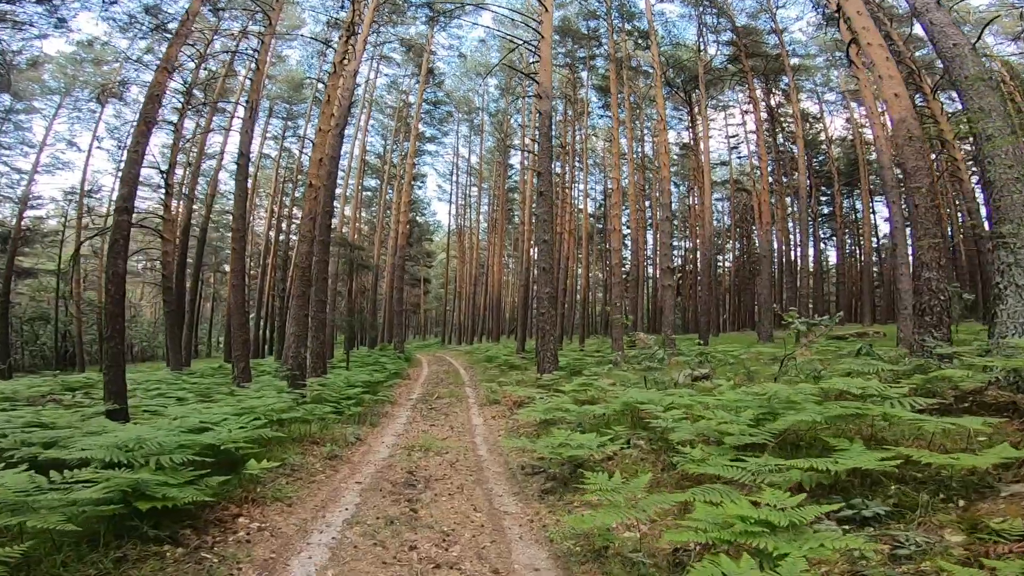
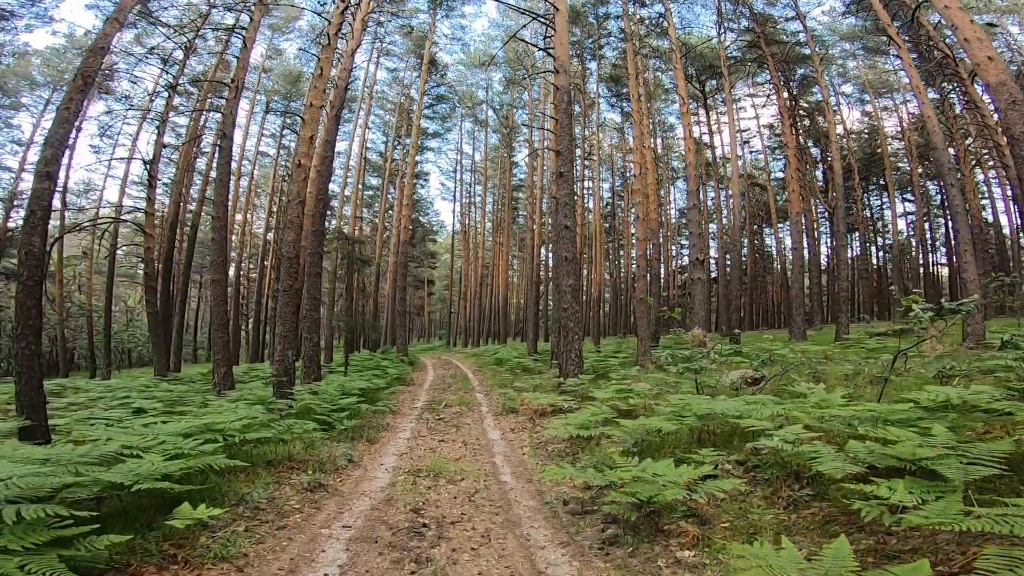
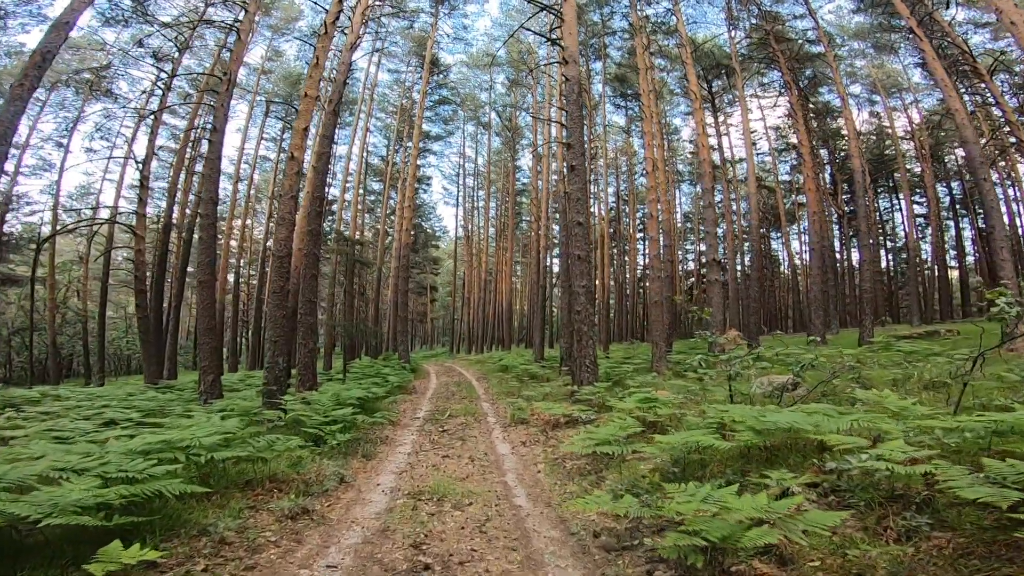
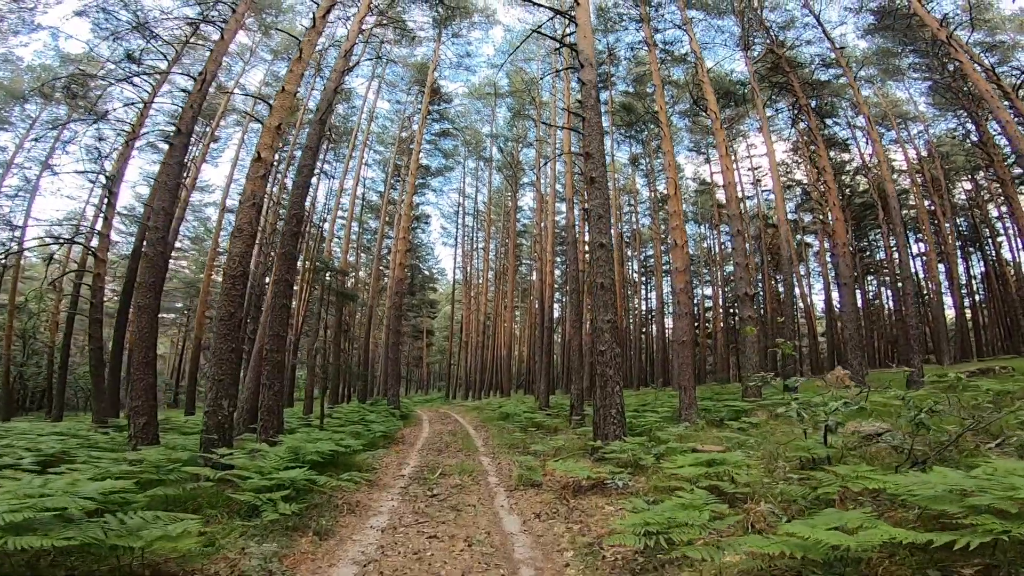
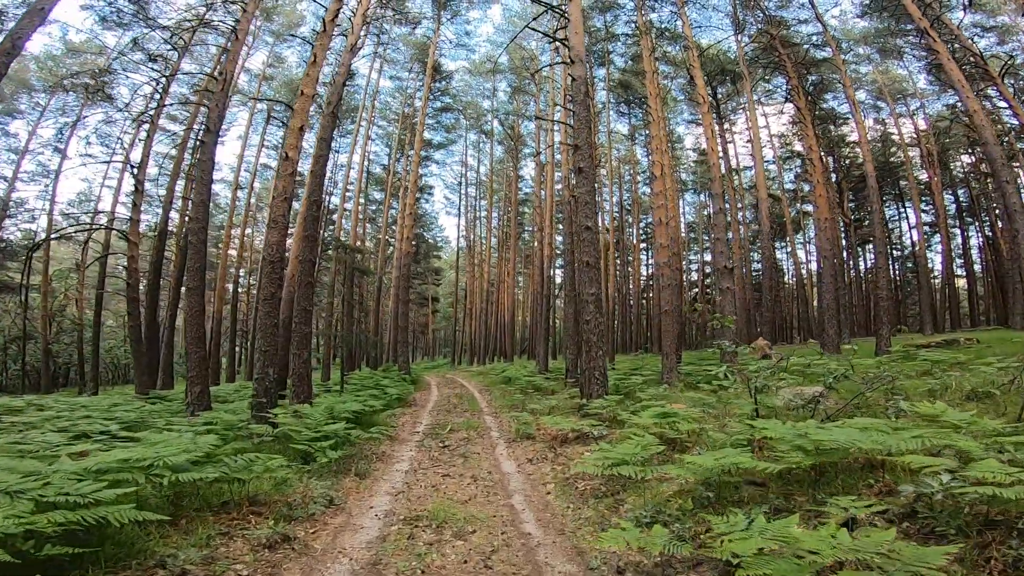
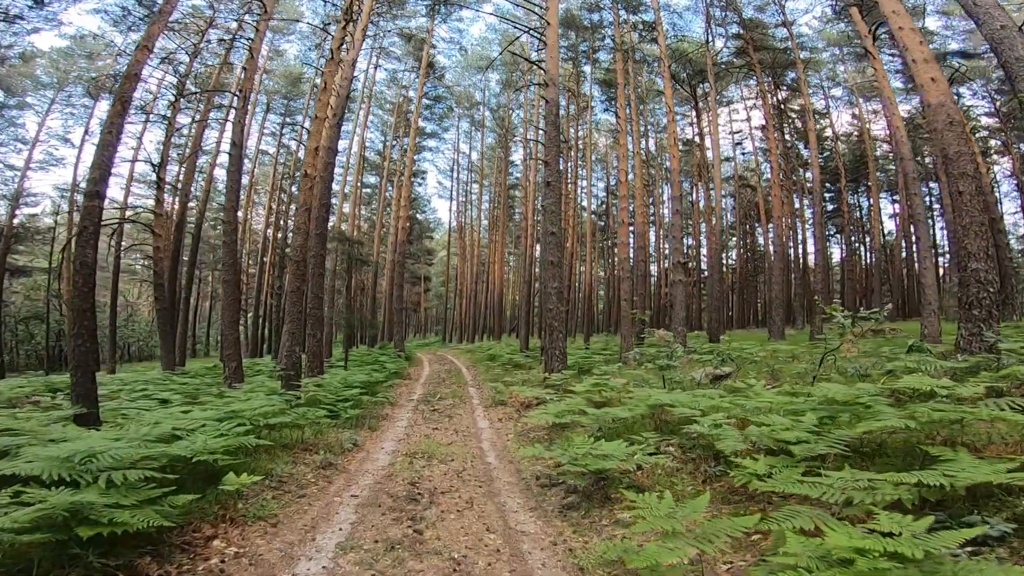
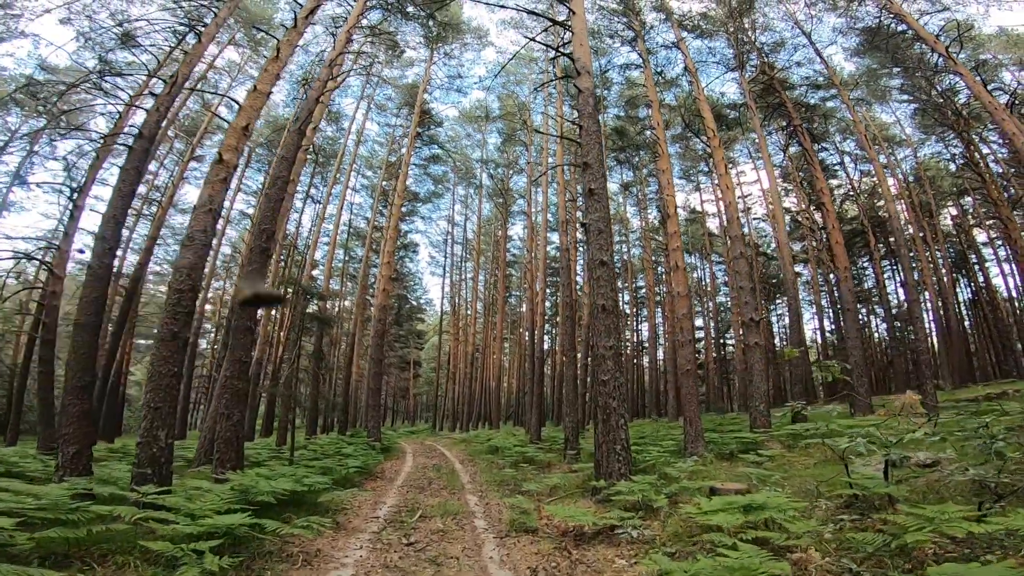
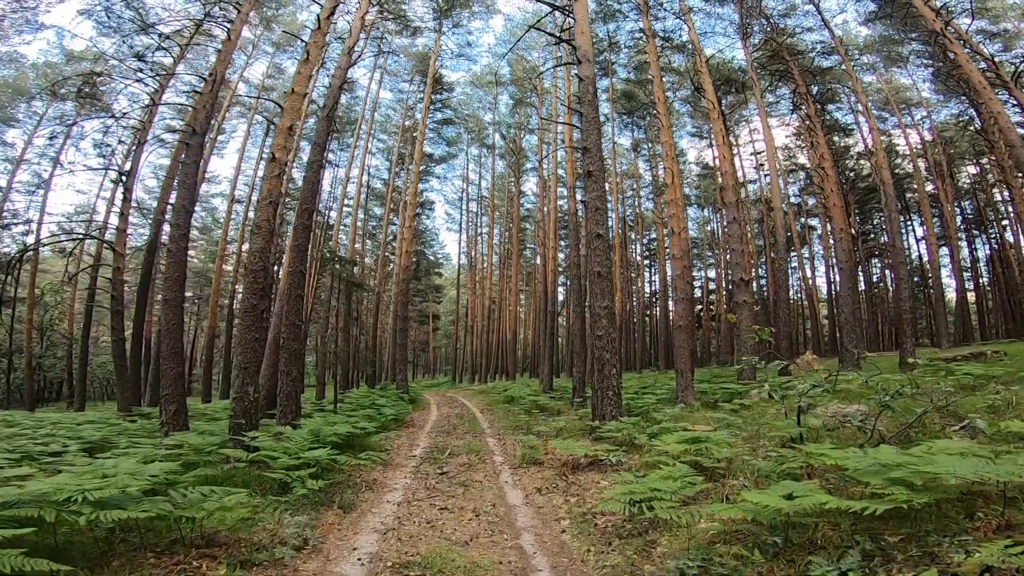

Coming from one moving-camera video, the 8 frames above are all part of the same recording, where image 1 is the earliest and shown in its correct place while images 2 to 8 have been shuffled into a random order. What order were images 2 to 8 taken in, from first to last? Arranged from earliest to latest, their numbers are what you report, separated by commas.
6, 2, 3, 5, 8, 4, 7
